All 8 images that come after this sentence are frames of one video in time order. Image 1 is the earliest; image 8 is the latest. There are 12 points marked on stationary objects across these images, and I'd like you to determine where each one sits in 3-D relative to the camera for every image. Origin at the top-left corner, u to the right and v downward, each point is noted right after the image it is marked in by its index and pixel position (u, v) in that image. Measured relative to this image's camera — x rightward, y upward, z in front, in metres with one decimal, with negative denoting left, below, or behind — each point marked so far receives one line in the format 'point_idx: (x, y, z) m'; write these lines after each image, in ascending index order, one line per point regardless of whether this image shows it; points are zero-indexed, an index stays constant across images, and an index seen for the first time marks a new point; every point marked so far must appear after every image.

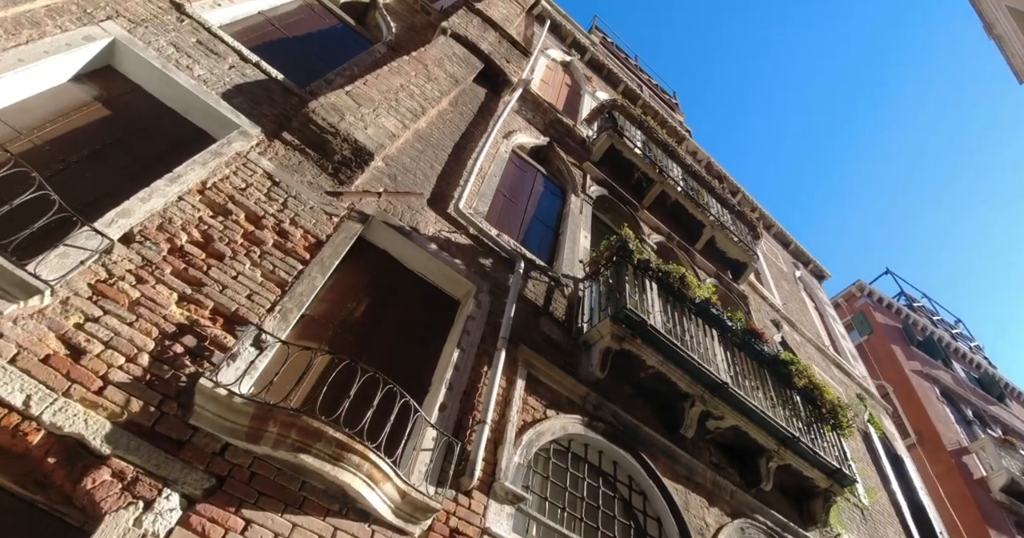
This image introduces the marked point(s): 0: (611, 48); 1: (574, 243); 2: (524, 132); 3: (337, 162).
0: (+3.7, +8.3, +18.1) m
1: (+1.0, +0.4, +7.6) m
2: (+0.3, +2.5, +9.1) m
3: (-1.9, +1.2, +5.2) m
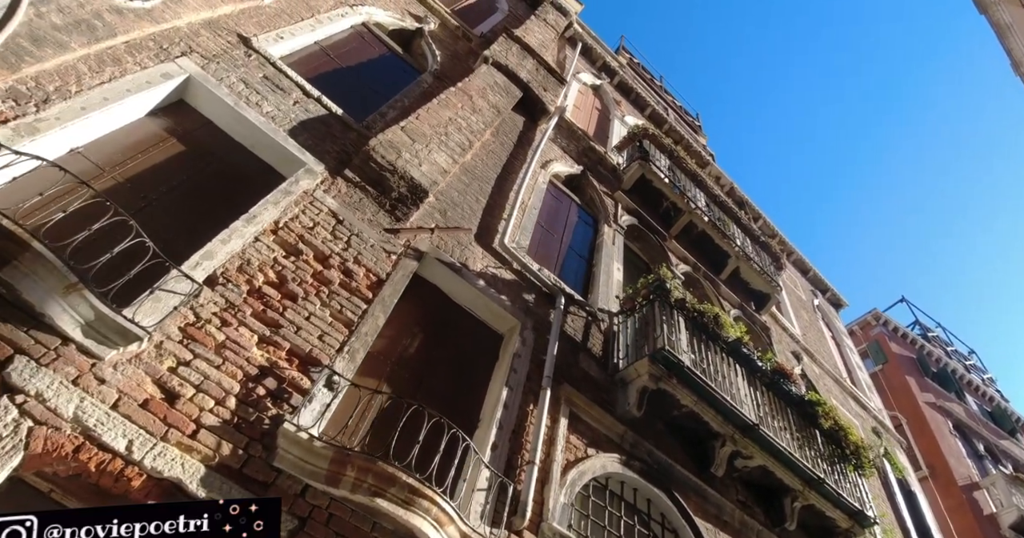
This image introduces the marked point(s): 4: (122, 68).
0: (+4.7, +7.5, +18.3) m
1: (+1.6, -0.1, +7.8) m
2: (+1.0, +2.0, +9.2) m
3: (-1.3, +0.8, +5.4) m
4: (-3.6, +1.9, +4.3) m
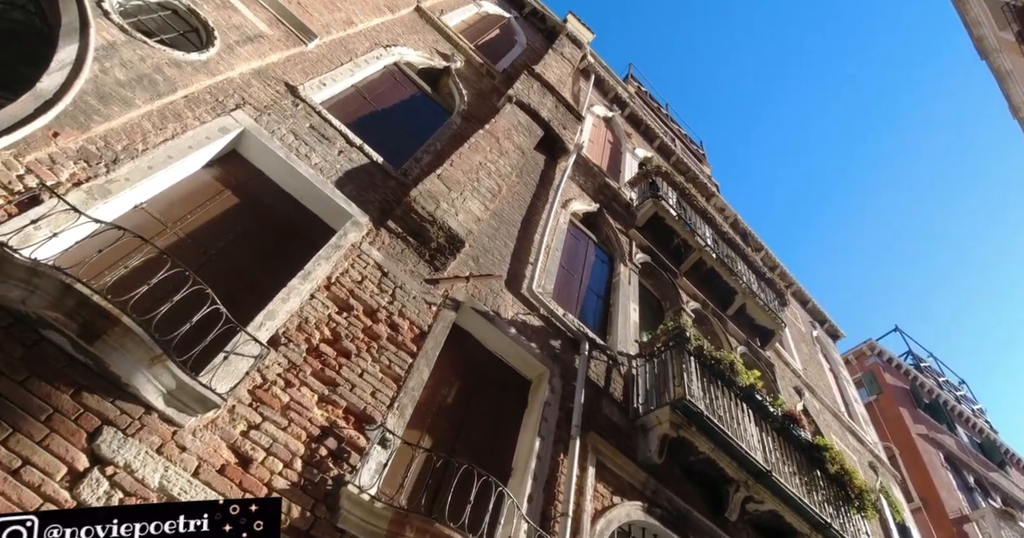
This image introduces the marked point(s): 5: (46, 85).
0: (+5.2, +6.6, +18.7) m
1: (+1.9, -0.8, +8.0) m
2: (+1.3, +1.3, +9.5) m
3: (-0.9, +0.2, +5.6) m
4: (-3.1, +1.4, +4.5) m
5: (-3.7, +1.5, +3.7) m
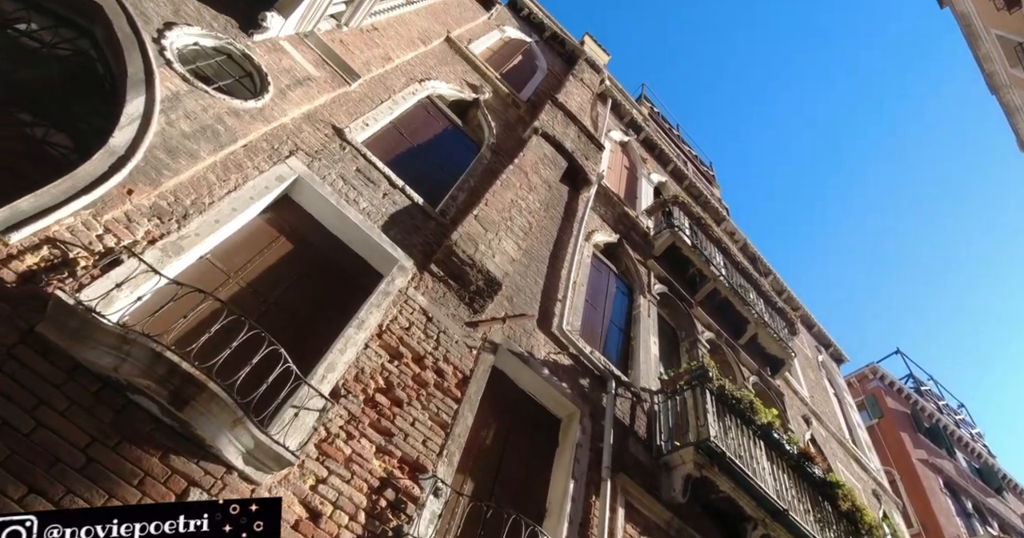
0: (+5.7, +5.8, +18.9) m
1: (+2.3, -1.4, +8.2) m
2: (+1.8, +0.8, +9.7) m
3: (-0.5, -0.3, +5.8) m
4: (-2.7, +1.0, +4.7) m
5: (-3.3, +1.1, +3.9) m
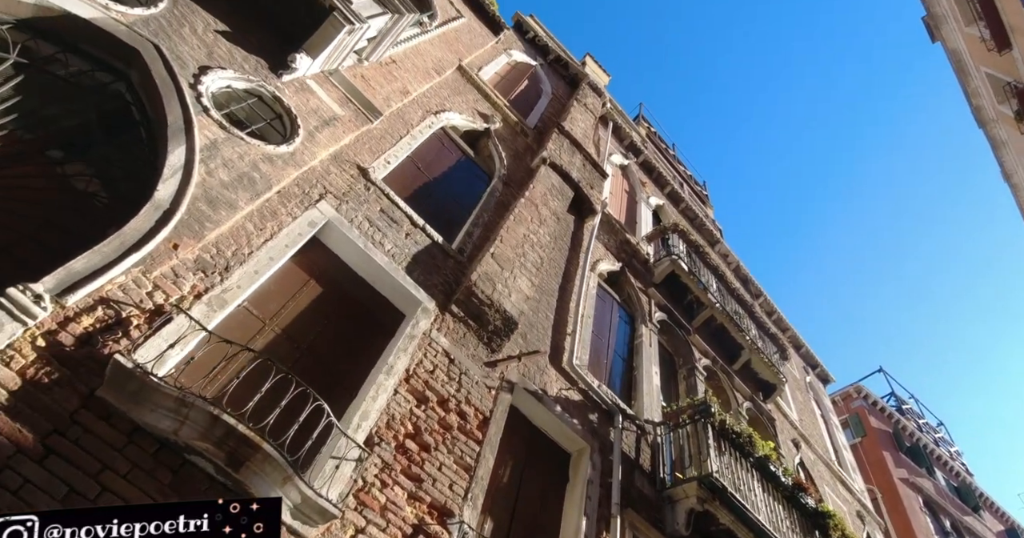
0: (+5.7, +5.1, +19.3) m
1: (+2.4, -2.0, +8.5) m
2: (+1.9, +0.2, +10.0) m
3: (-0.3, -0.8, +5.9) m
4: (-2.4, +0.5, +4.9) m
5: (-3.0, +0.7, +4.0) m
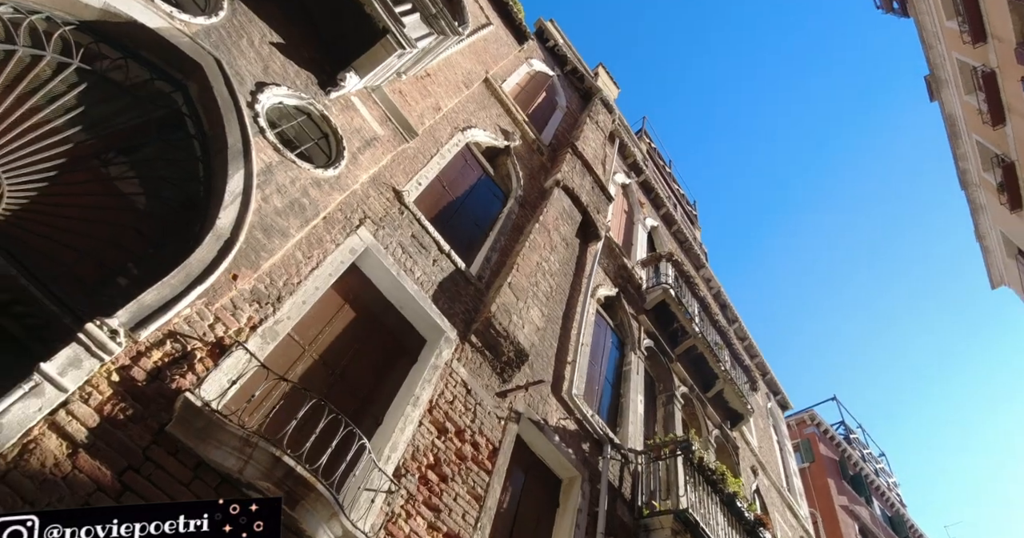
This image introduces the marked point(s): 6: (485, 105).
0: (+5.8, +4.5, +19.7) m
1: (+2.3, -2.6, +9.0) m
2: (+2.0, -0.4, +10.4) m
3: (-0.1, -1.2, +6.3) m
4: (-2.0, +0.2, +5.0) m
5: (-2.5, +0.4, +4.1) m
6: (-0.6, +3.4, +9.9) m
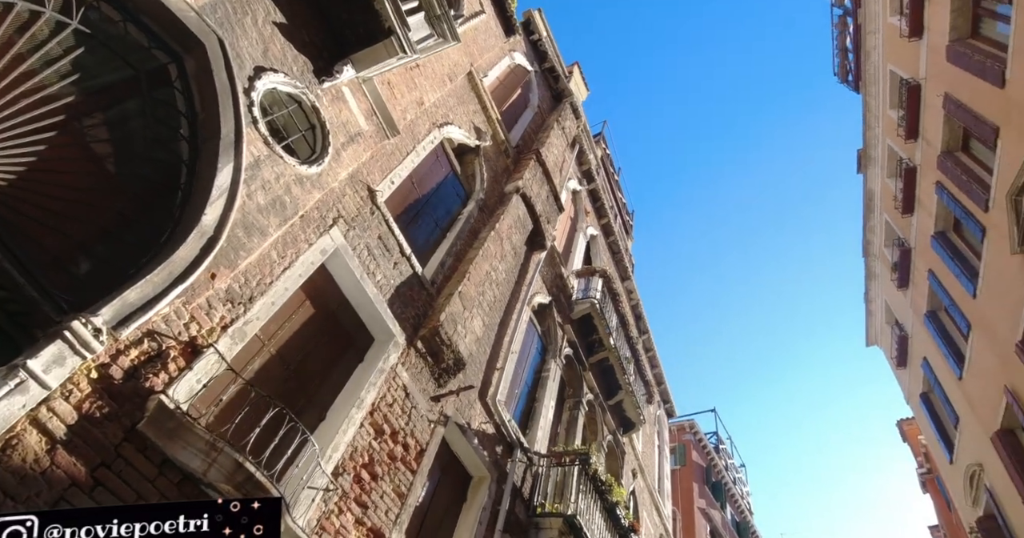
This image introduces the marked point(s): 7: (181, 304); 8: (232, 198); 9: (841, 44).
0: (+4.0, +4.2, +20.6) m
1: (+0.7, -3.0, +9.9) m
2: (+0.6, -0.6, +11.1) m
3: (-1.0, -1.4, +6.8) m
4: (-2.3, +0.3, +5.1) m
5: (-2.7, +0.5, +4.2) m
6: (-1.0, +3.5, +10.0) m
7: (-2.7, -0.3, +3.9) m
8: (-2.6, +0.7, +4.4) m
9: (+13.4, +9.2, +19.2) m
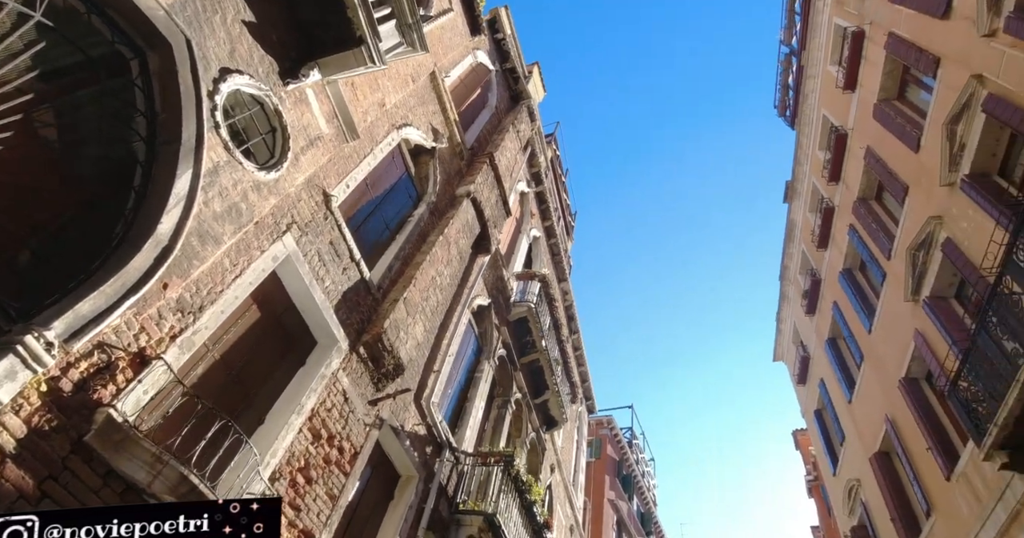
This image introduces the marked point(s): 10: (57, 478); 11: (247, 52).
0: (+1.8, +4.1, +21.2) m
1: (-0.8, -3.2, +10.3) m
2: (-0.8, -0.7, +11.4) m
3: (-1.9, -1.6, +7.0) m
4: (-2.9, +0.2, +5.1) m
5: (-3.0, +0.4, +4.2) m
6: (-1.8, +3.5, +10.0) m
7: (-3.1, -0.4, +3.9) m
8: (-3.0, +0.6, +4.4) m
9: (+11.8, +8.1, +20.9) m
10: (-3.1, -1.4, +3.2) m
11: (-3.0, +2.5, +5.4) m
